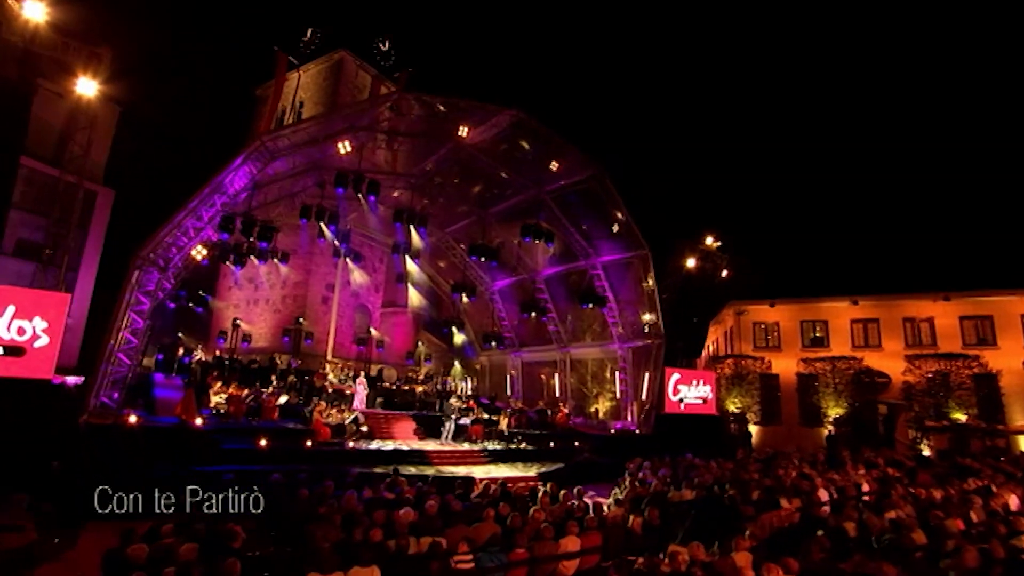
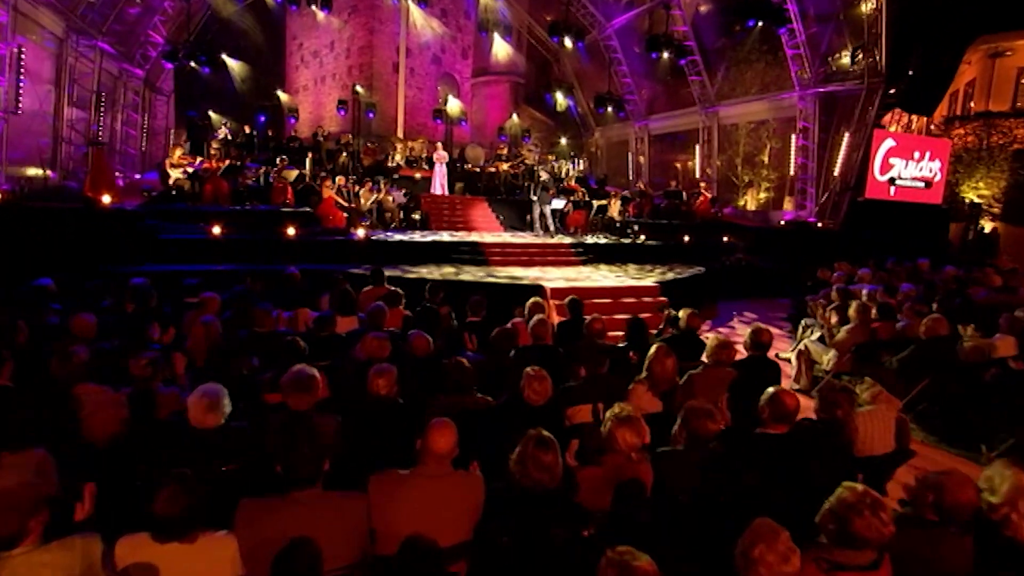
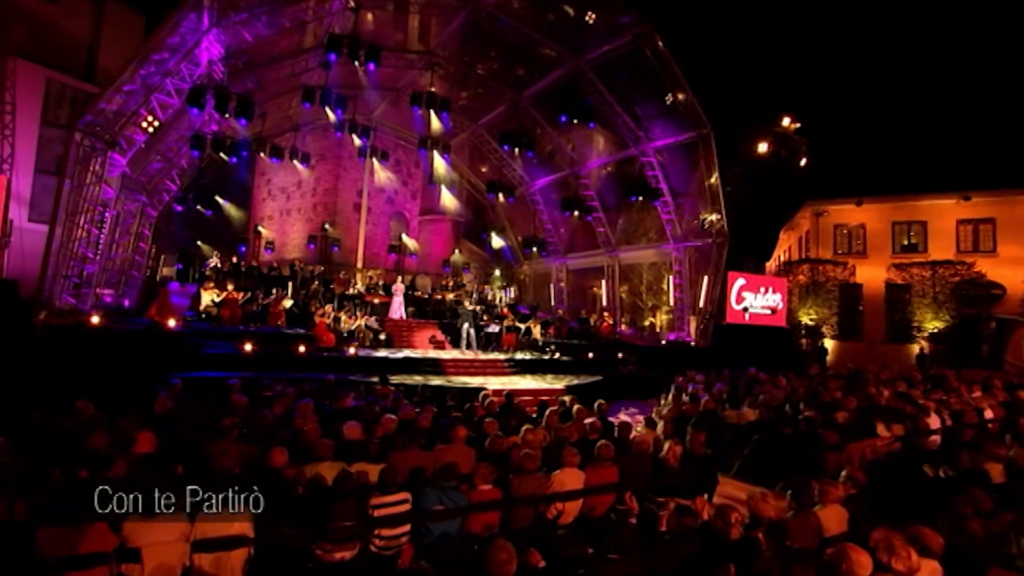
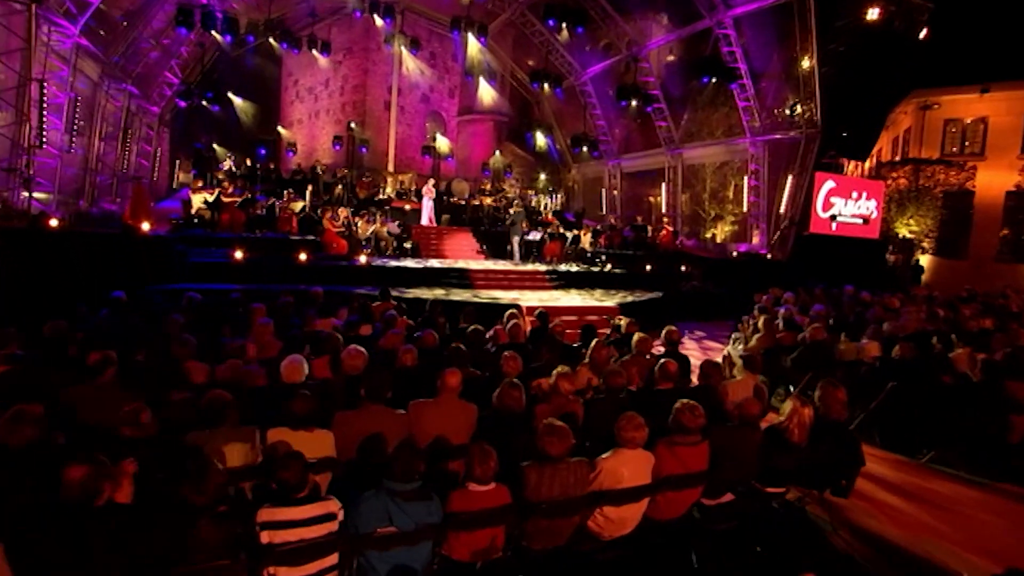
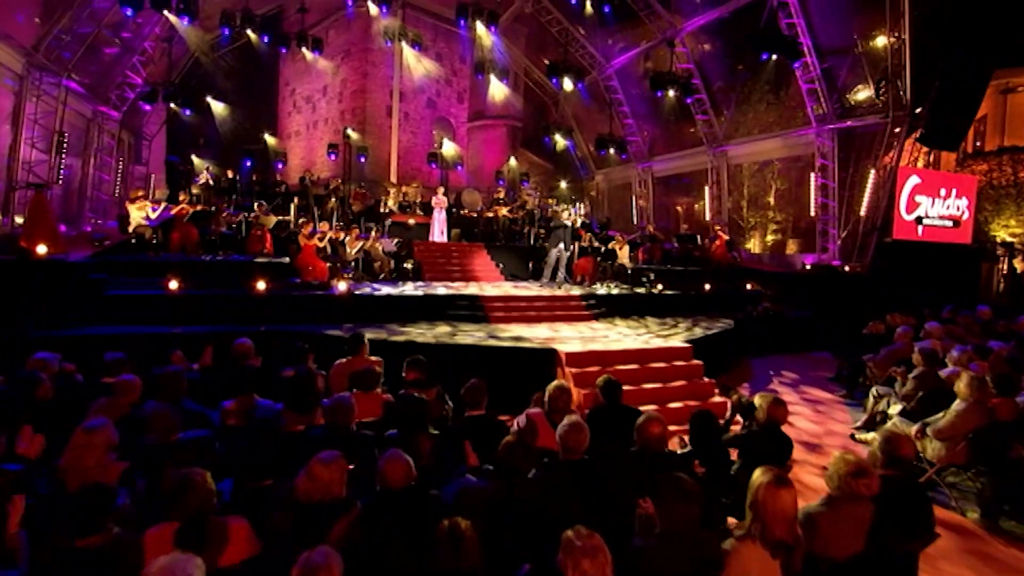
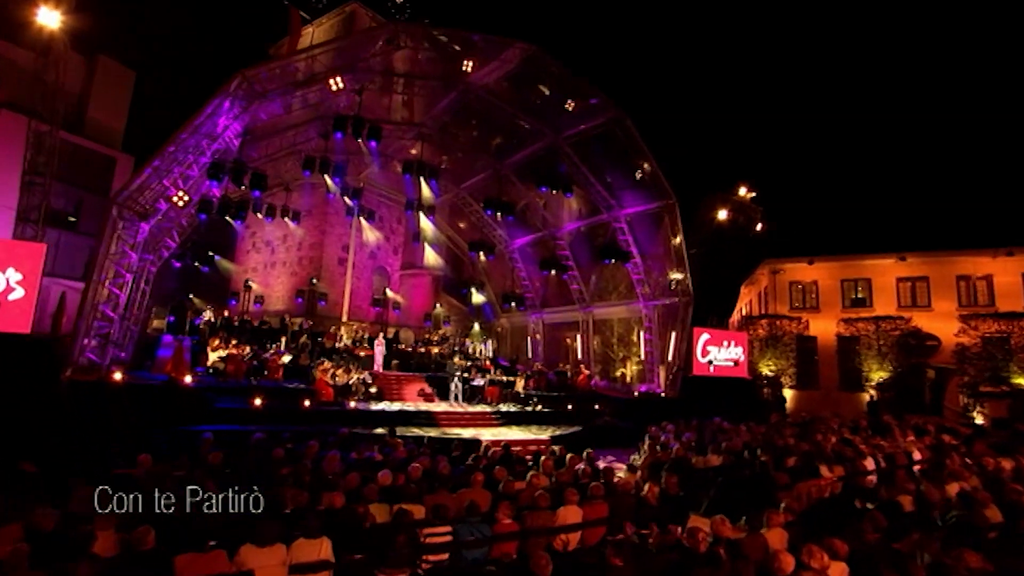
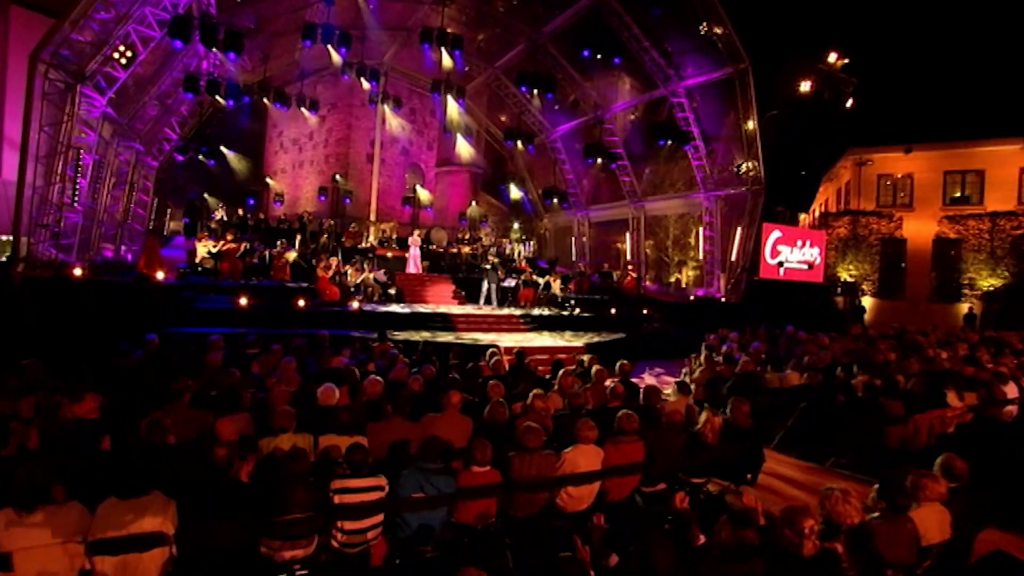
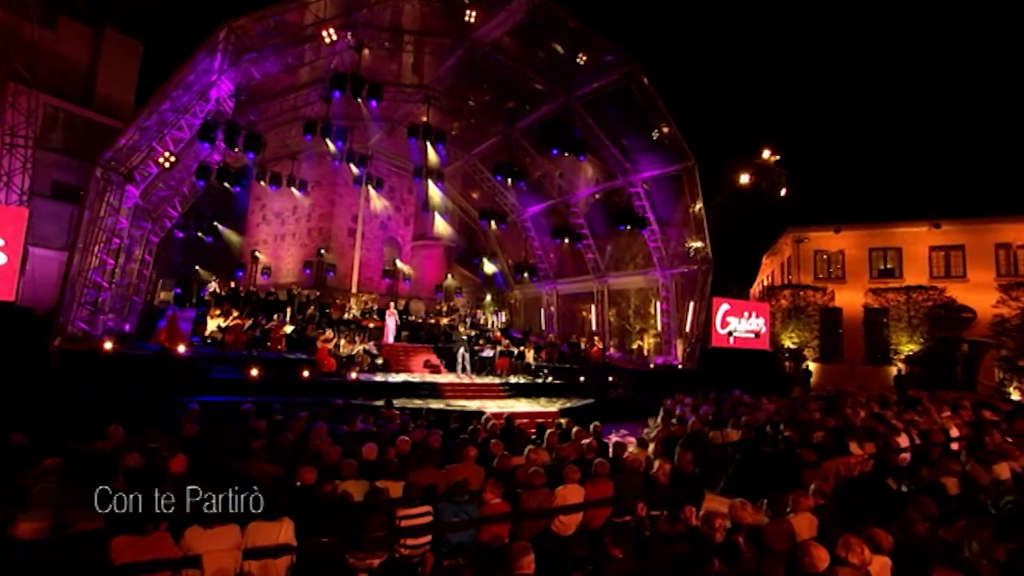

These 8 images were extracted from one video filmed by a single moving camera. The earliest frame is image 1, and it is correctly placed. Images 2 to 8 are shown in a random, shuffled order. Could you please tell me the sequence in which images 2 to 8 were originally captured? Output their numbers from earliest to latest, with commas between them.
6, 8, 3, 7, 4, 2, 5
